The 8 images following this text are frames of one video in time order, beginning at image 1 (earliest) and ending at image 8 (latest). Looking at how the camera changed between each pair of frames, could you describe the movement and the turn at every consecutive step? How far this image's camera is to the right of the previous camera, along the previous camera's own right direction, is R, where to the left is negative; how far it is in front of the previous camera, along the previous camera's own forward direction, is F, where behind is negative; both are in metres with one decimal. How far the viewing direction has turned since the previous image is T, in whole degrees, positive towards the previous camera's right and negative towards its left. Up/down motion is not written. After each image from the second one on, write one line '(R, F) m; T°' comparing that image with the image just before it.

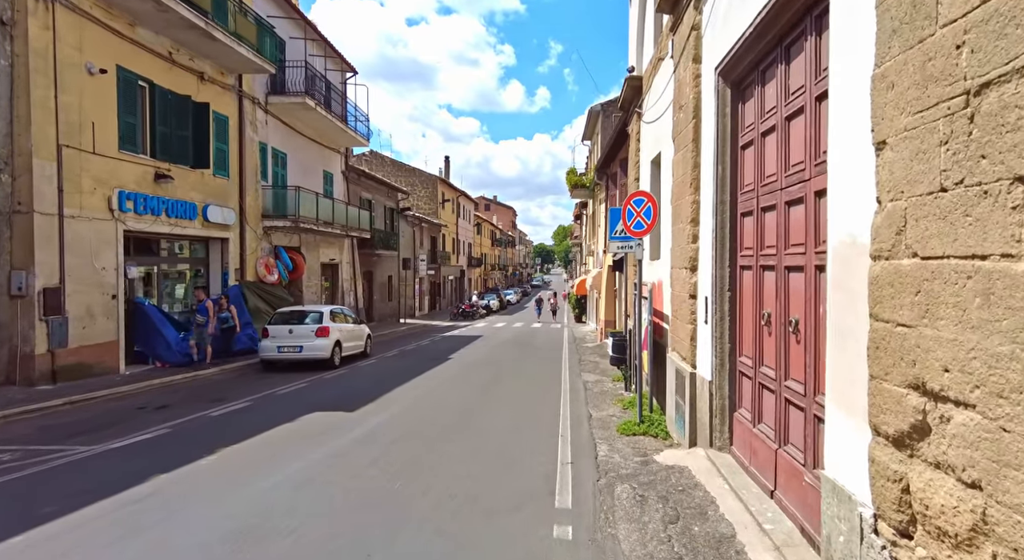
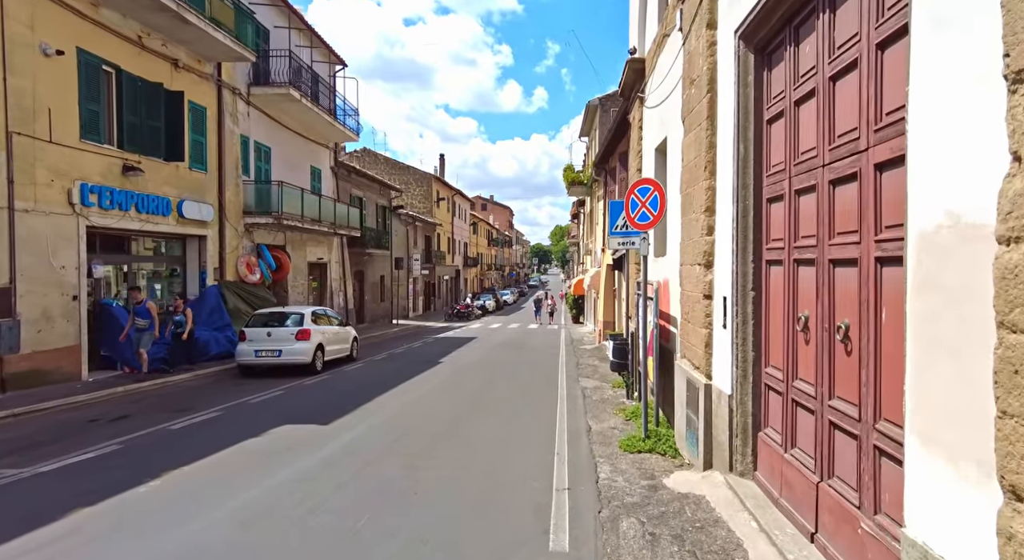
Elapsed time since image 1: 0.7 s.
(+0.1, +0.8) m; 0°
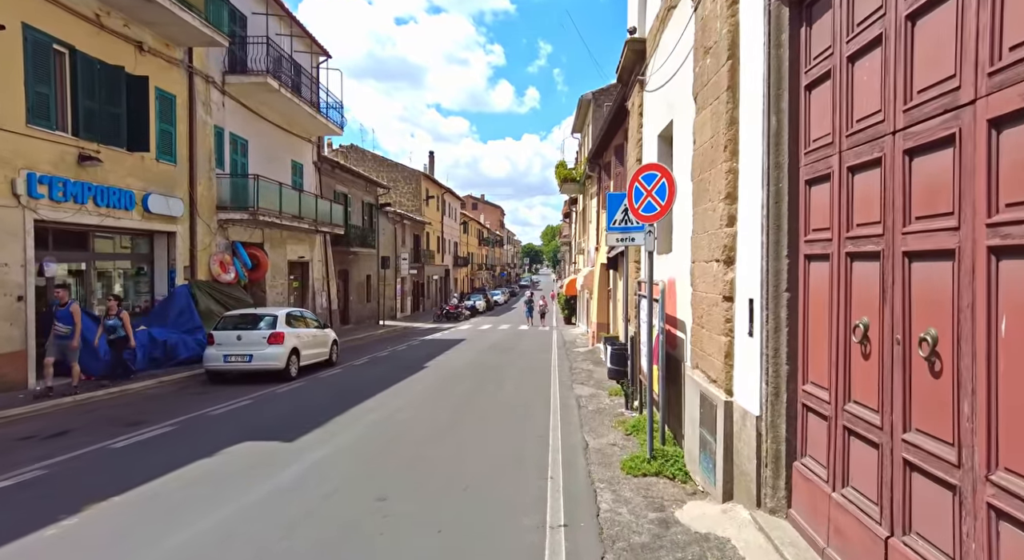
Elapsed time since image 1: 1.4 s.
(0.0, +0.8) m; +1°
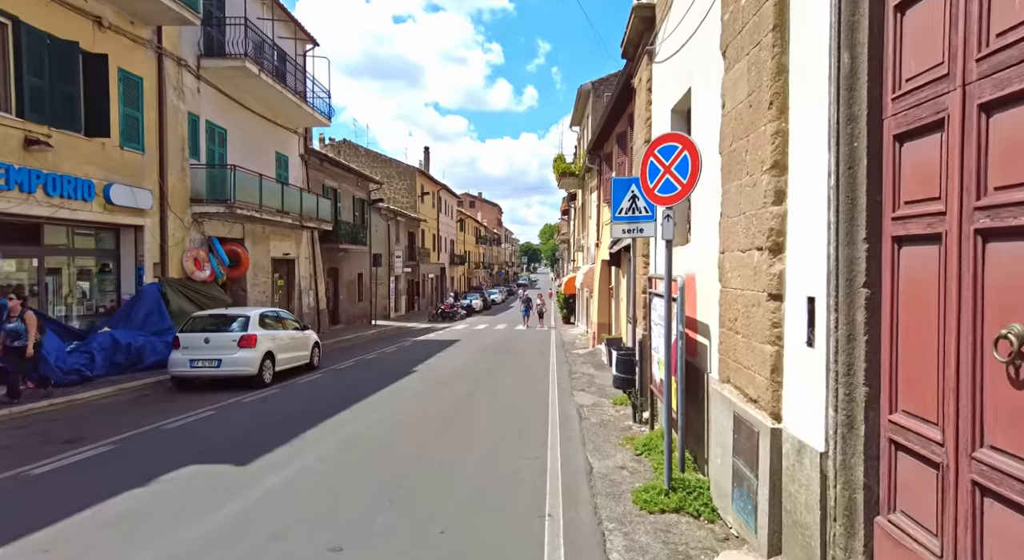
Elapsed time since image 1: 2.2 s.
(+0.1, +1.0) m; 0°
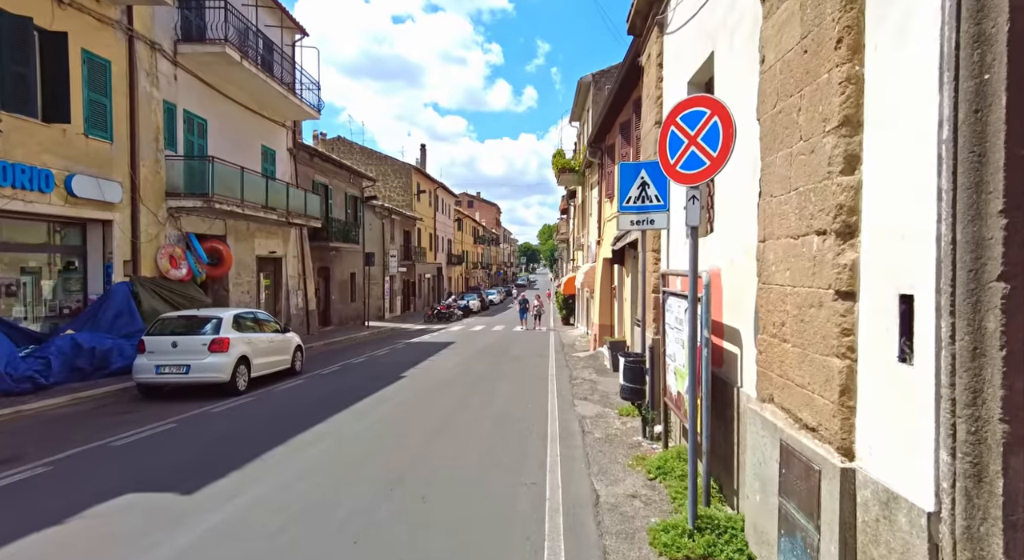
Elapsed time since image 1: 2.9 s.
(+0.1, +0.9) m; 0°
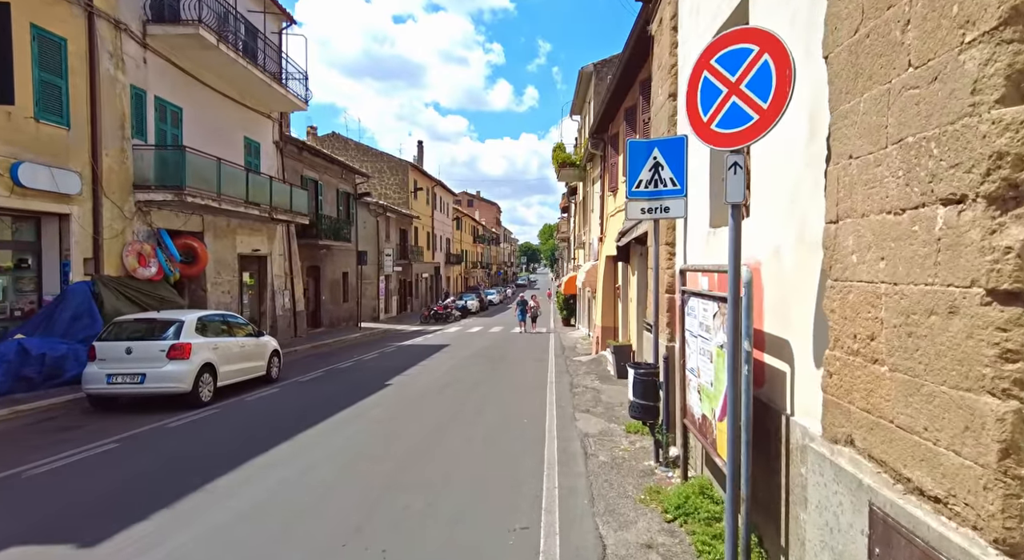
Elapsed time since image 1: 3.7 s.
(+0.1, +1.0) m; 0°
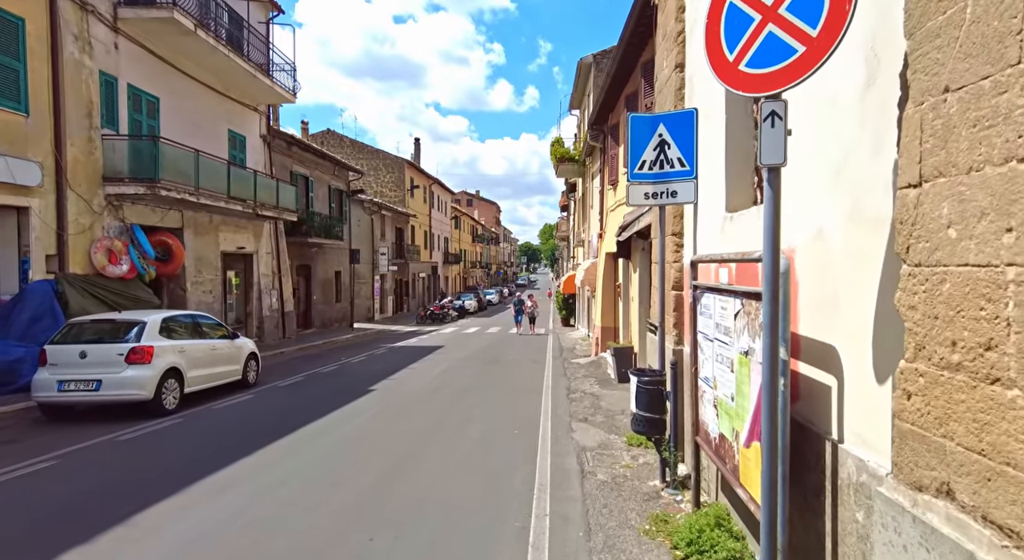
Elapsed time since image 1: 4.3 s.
(+0.1, +0.7) m; 0°
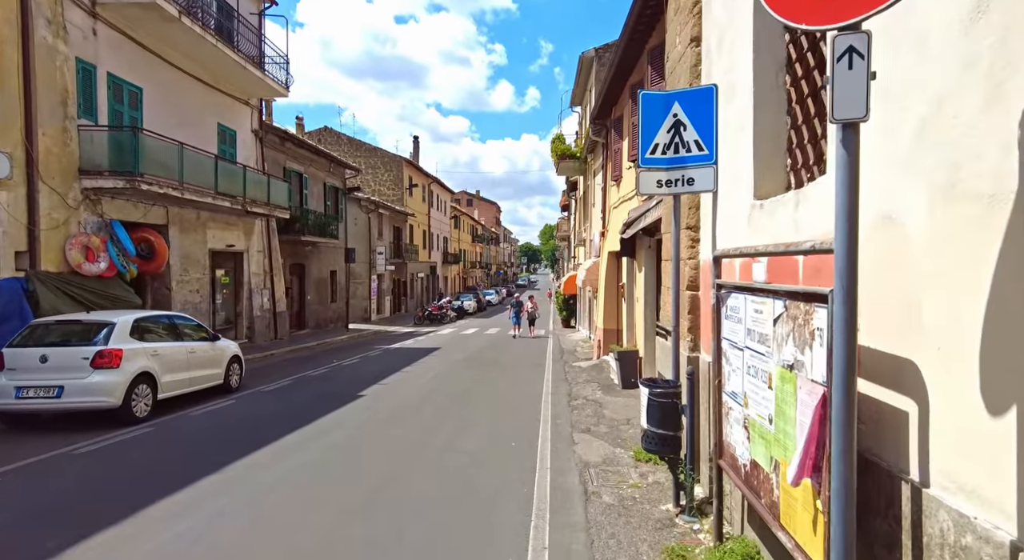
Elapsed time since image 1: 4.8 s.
(0.0, +0.6) m; 0°
